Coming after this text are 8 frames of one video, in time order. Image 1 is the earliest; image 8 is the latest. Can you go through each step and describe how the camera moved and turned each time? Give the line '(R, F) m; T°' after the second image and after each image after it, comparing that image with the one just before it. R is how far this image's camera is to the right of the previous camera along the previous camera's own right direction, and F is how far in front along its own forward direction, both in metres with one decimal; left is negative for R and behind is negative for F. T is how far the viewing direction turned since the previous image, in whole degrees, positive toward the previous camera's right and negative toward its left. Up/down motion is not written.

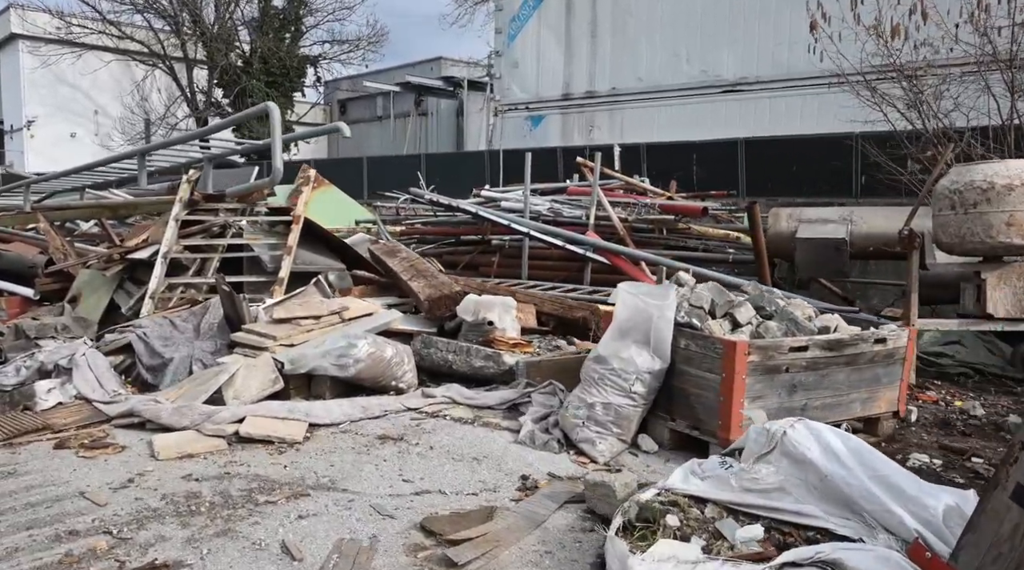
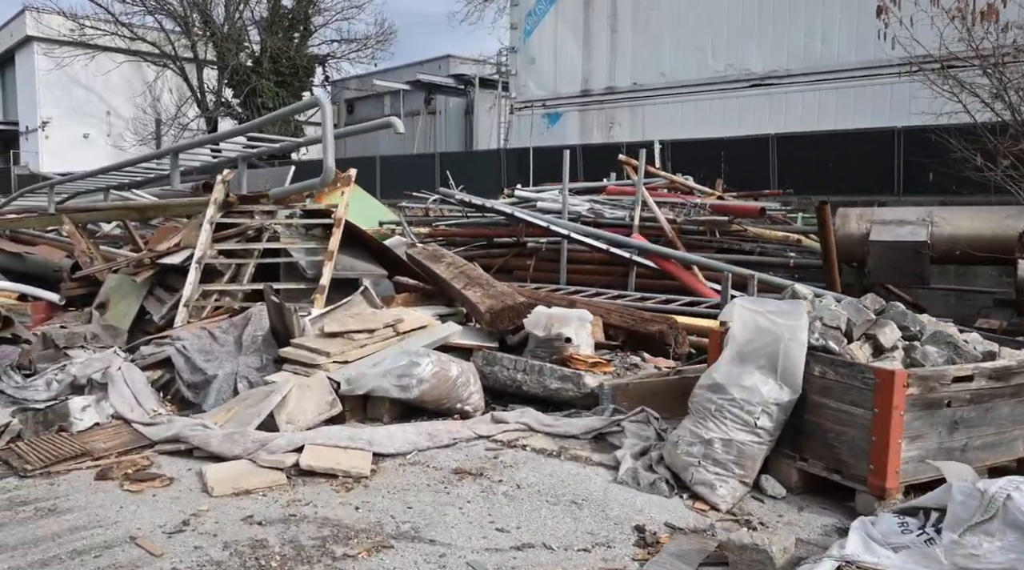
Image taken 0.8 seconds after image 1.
(-0.3, +0.4) m; -1°
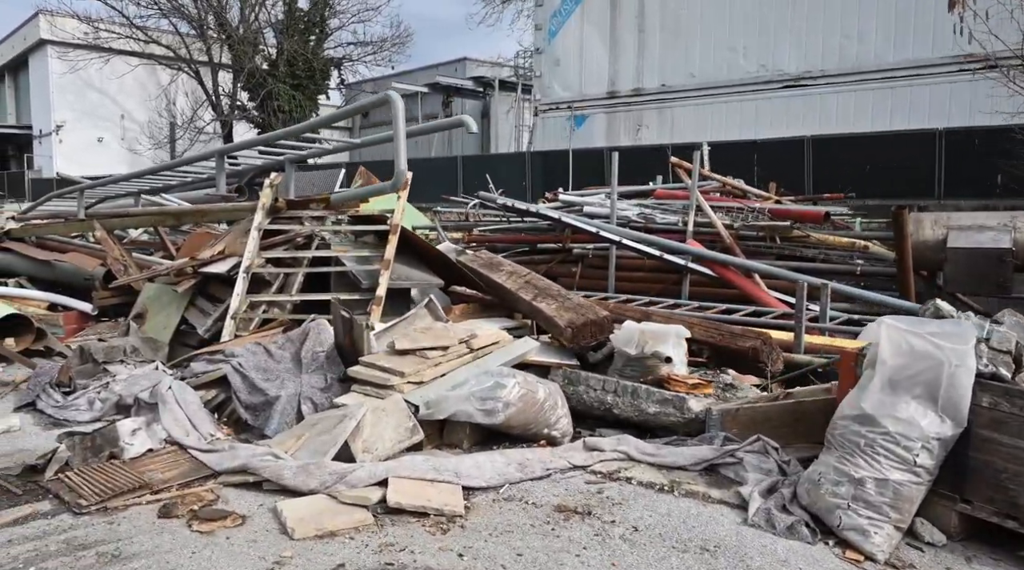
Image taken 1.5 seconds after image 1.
(-0.4, +0.3) m; -1°
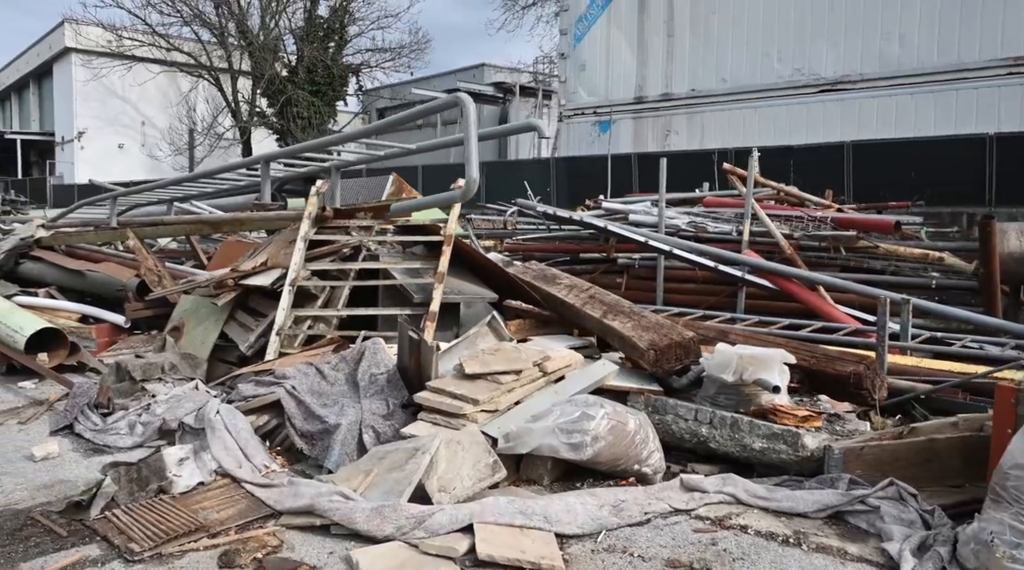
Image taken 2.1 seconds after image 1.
(-0.3, +0.3) m; -1°
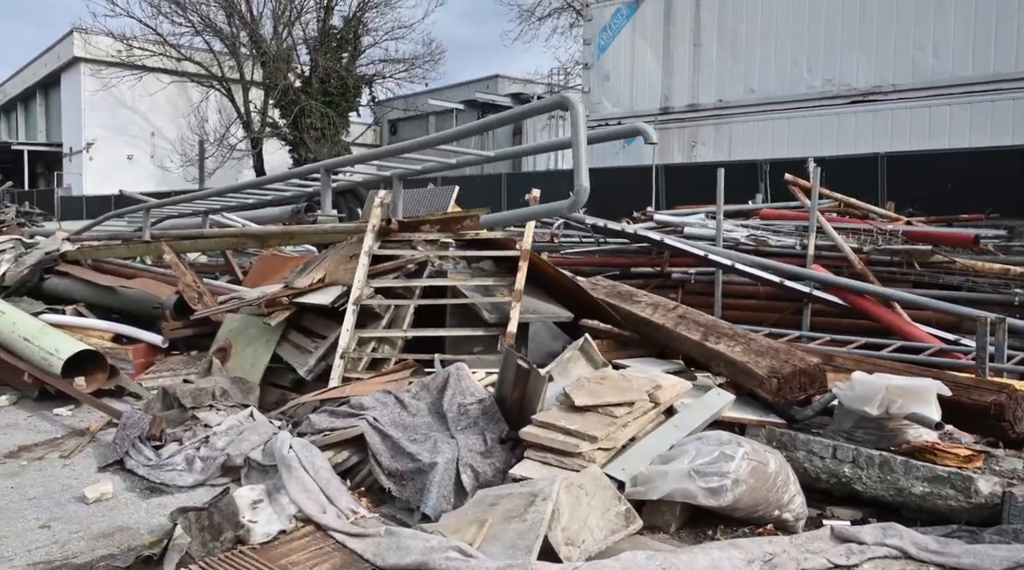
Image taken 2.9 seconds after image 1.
(-0.4, +0.3) m; 0°
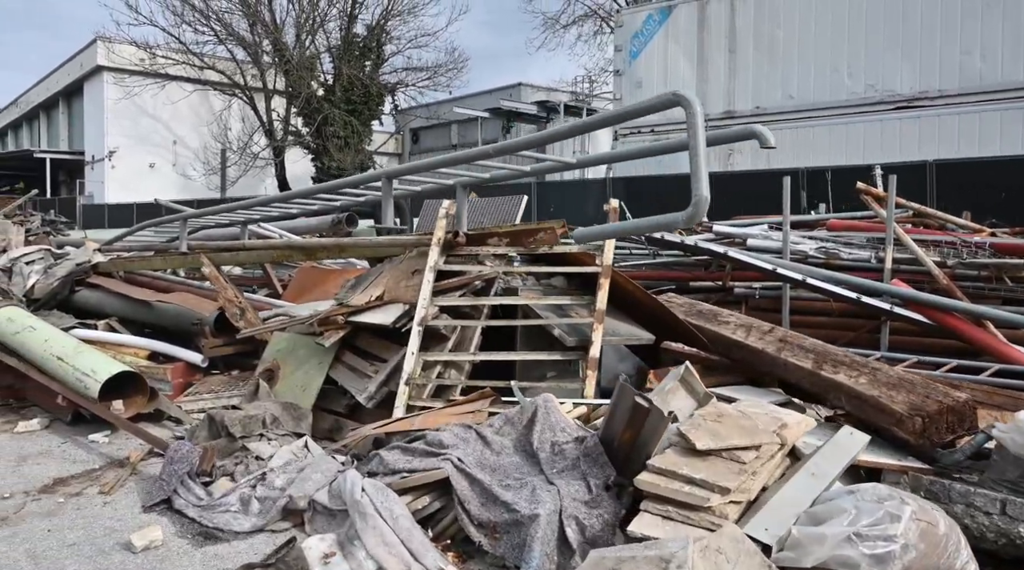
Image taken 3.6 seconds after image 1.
(-0.3, +0.4) m; -1°
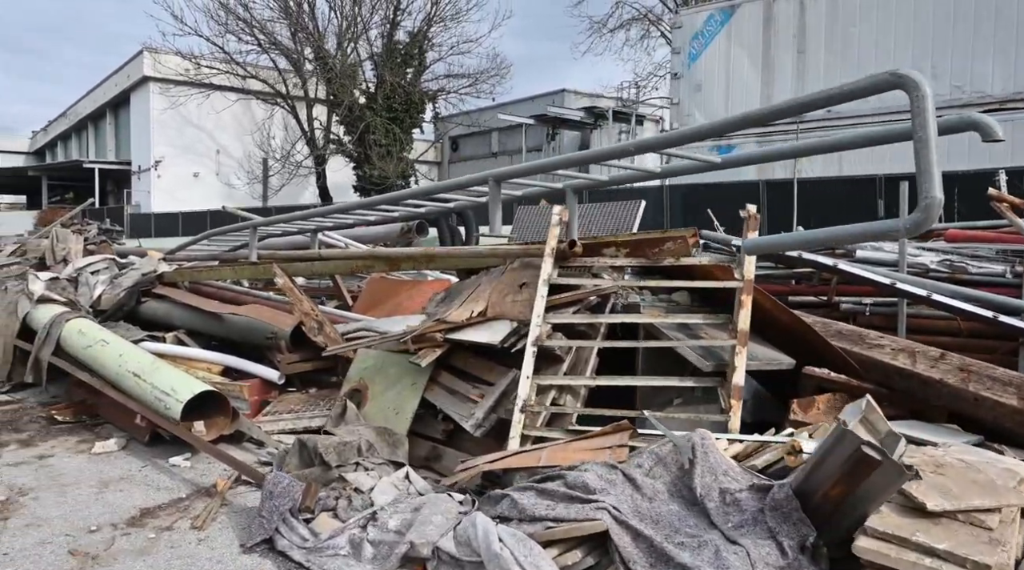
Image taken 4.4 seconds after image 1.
(-0.4, +0.4) m; -2°
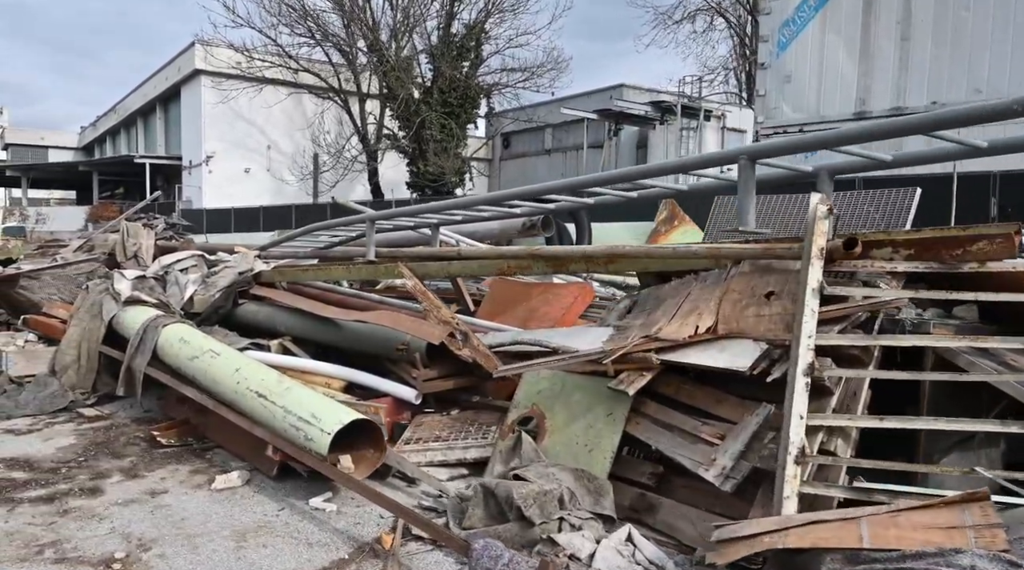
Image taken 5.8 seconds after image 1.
(-0.9, +0.8) m; -3°
